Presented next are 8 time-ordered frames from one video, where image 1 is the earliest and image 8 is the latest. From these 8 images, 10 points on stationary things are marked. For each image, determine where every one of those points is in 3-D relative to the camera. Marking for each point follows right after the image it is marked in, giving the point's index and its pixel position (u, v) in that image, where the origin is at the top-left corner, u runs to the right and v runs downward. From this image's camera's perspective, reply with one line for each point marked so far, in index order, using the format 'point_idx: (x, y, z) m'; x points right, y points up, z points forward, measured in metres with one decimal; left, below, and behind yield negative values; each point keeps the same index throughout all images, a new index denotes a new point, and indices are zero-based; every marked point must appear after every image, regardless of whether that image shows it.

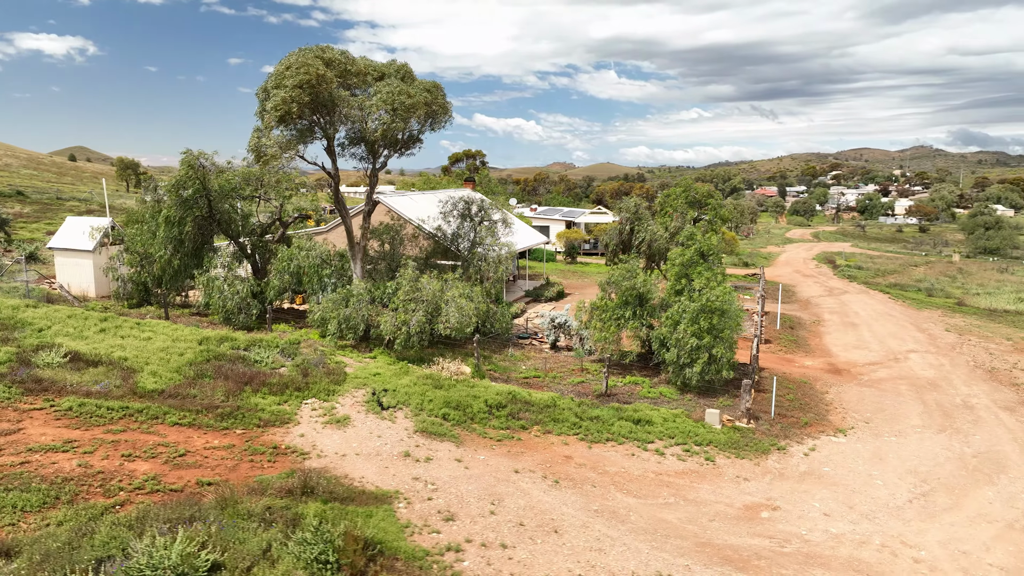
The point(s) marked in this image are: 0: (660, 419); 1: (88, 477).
0: (+3.1, -2.7, +14.5) m
1: (-6.0, -2.7, +10.1) m
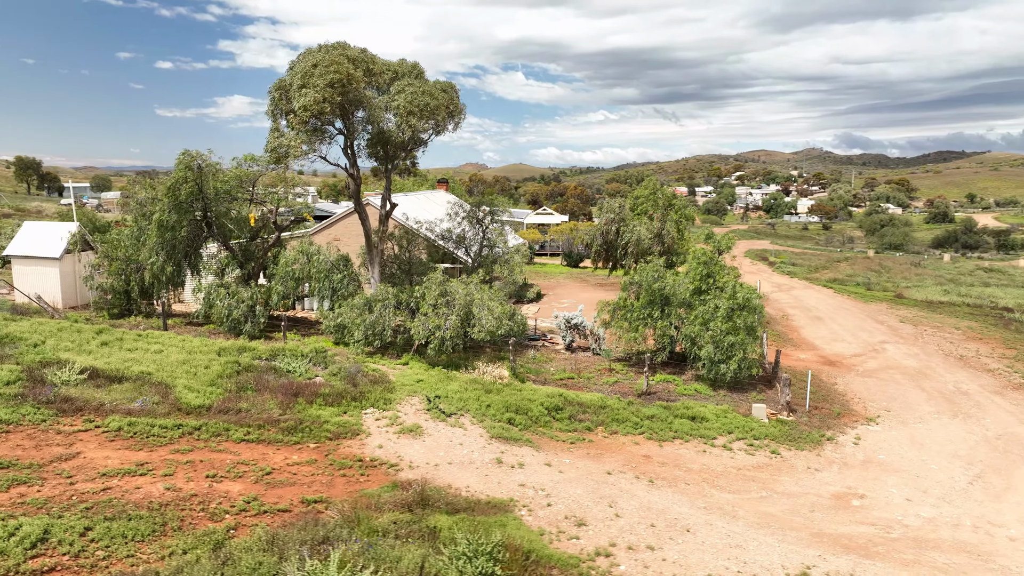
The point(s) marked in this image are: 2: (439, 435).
0: (+4.3, -2.6, +14.8) m
1: (-4.4, -2.9, +9.5) m
2: (-1.2, -2.6, +12.3) m
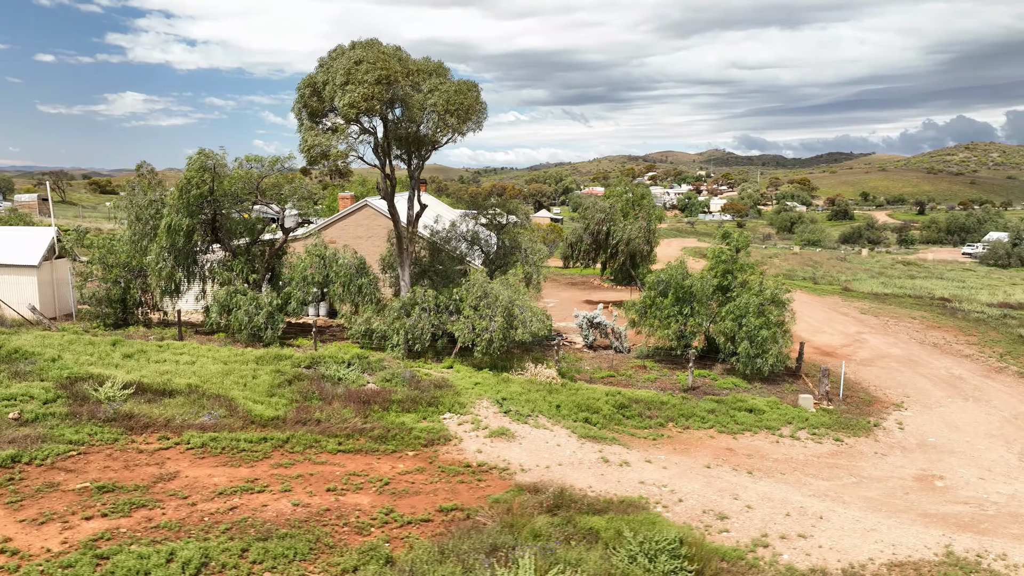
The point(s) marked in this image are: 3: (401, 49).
0: (+5.5, -2.6, +15.3) m
1: (-2.4, -2.9, +9.1) m
2: (+0.3, -2.6, +12.3) m
3: (-2.7, +5.8, +17.2) m
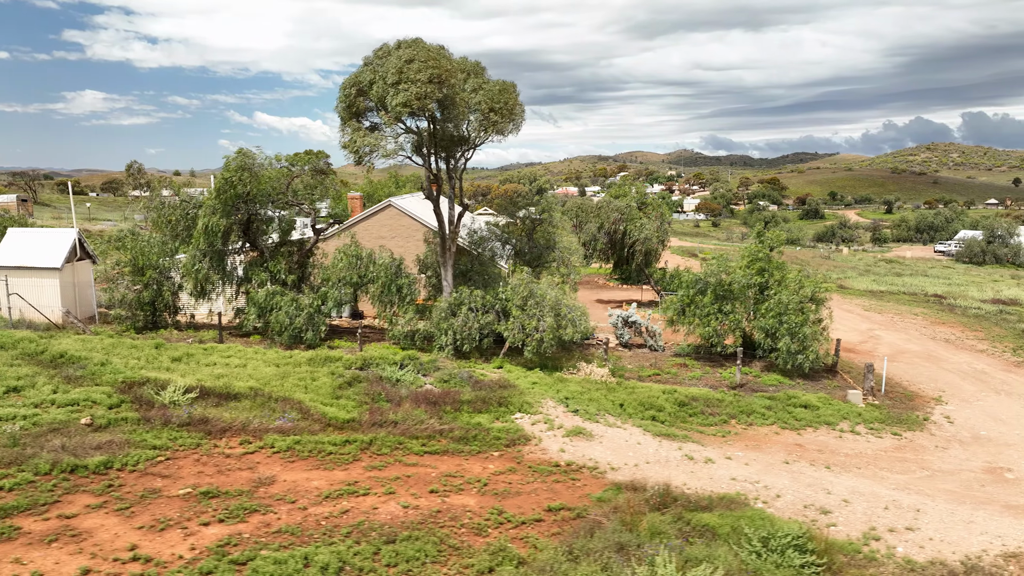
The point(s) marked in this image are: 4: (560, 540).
0: (+6.7, -2.5, +15.6) m
1: (-1.0, -2.9, +9.0) m
2: (+1.7, -2.6, +12.3) m
3: (-1.6, +5.8, +17.2) m
4: (+0.6, -3.1, +8.6) m
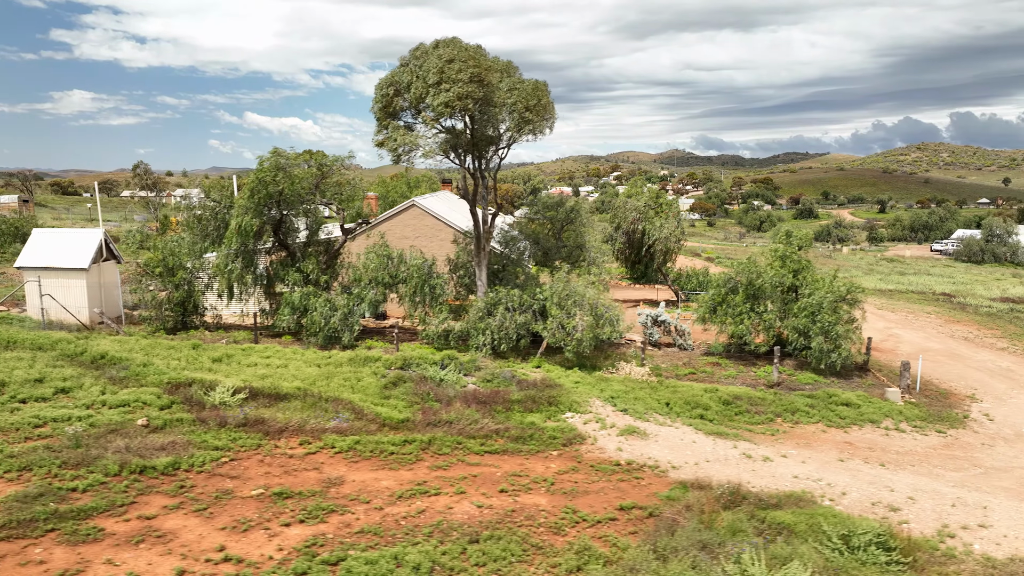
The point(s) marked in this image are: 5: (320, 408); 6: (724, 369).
0: (+7.7, -2.5, +15.6) m
1: (0.0, -2.9, +9.0) m
2: (+2.6, -2.6, +12.3) m
3: (-0.7, +5.8, +17.2) m
4: (+1.6, -3.0, +8.6) m
5: (-3.4, -2.1, +12.6) m
6: (+5.5, -2.1, +18.1) m
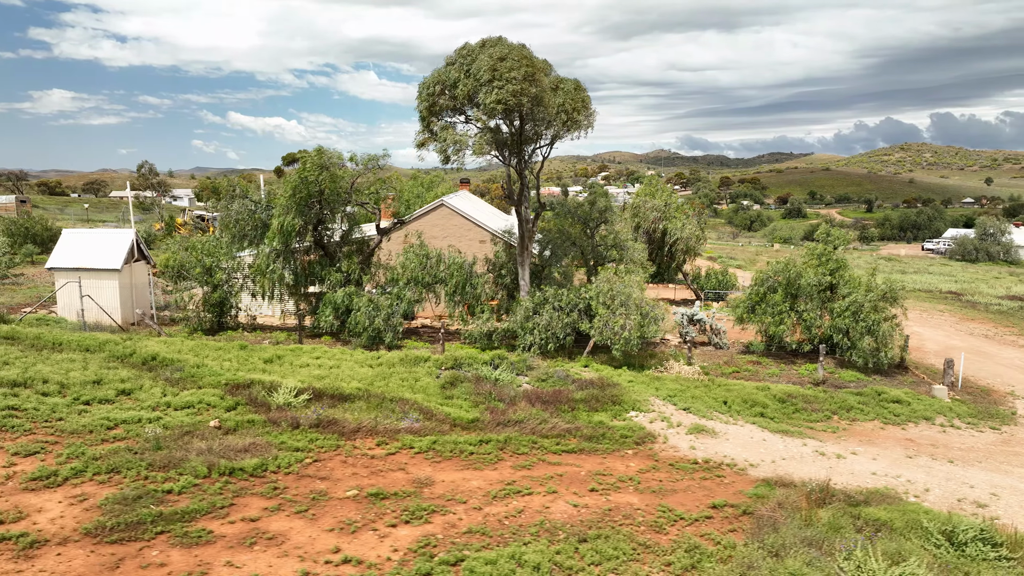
0: (+8.8, -2.4, +15.7) m
1: (+1.2, -2.9, +9.0) m
2: (+3.8, -2.5, +12.4) m
3: (+0.4, +5.8, +17.1) m
4: (+2.8, -3.0, +8.6) m
5: (-2.2, -2.1, +12.5) m
6: (+6.6, -2.0, +18.2) m
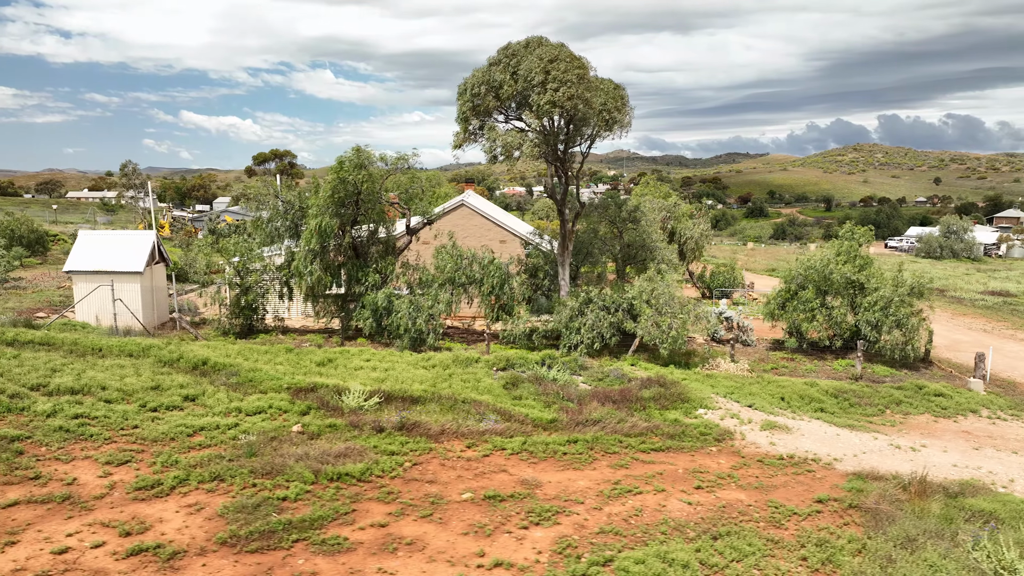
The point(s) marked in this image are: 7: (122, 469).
0: (+10.0, -2.4, +16.2) m
1: (+2.7, -2.9, +9.1) m
2: (+5.1, -2.5, +12.6) m
3: (+1.4, +5.8, +17.1) m
4: (+4.3, -3.0, +8.7) m
5: (-0.9, -2.1, +12.4) m
6: (+7.6, -2.0, +18.5) m
7: (-5.2, -2.4, +9.4) m
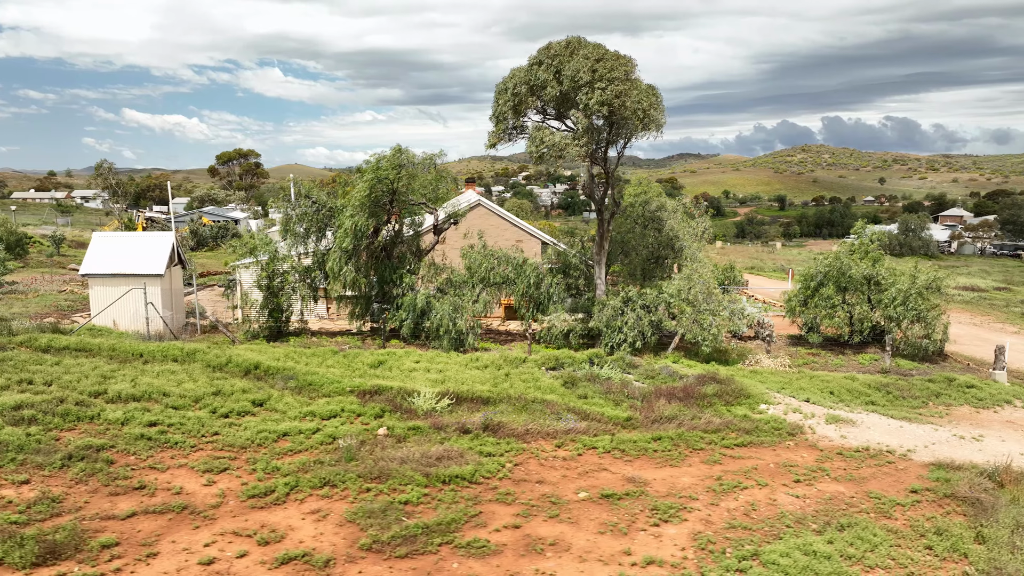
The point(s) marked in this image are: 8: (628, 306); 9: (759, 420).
0: (+11.0, -2.3, +16.7) m
1: (+4.2, -2.8, +9.2) m
2: (+6.4, -2.4, +12.9) m
3: (+2.3, +5.8, +17.2) m
4: (+5.8, -2.9, +9.0) m
5: (+0.4, -2.1, +12.4) m
6: (+8.5, -1.9, +19.0) m
7: (-3.7, -2.4, +9.2) m
8: (+2.8, -0.4, +17.5) m
9: (+4.4, -2.3, +12.6) m
